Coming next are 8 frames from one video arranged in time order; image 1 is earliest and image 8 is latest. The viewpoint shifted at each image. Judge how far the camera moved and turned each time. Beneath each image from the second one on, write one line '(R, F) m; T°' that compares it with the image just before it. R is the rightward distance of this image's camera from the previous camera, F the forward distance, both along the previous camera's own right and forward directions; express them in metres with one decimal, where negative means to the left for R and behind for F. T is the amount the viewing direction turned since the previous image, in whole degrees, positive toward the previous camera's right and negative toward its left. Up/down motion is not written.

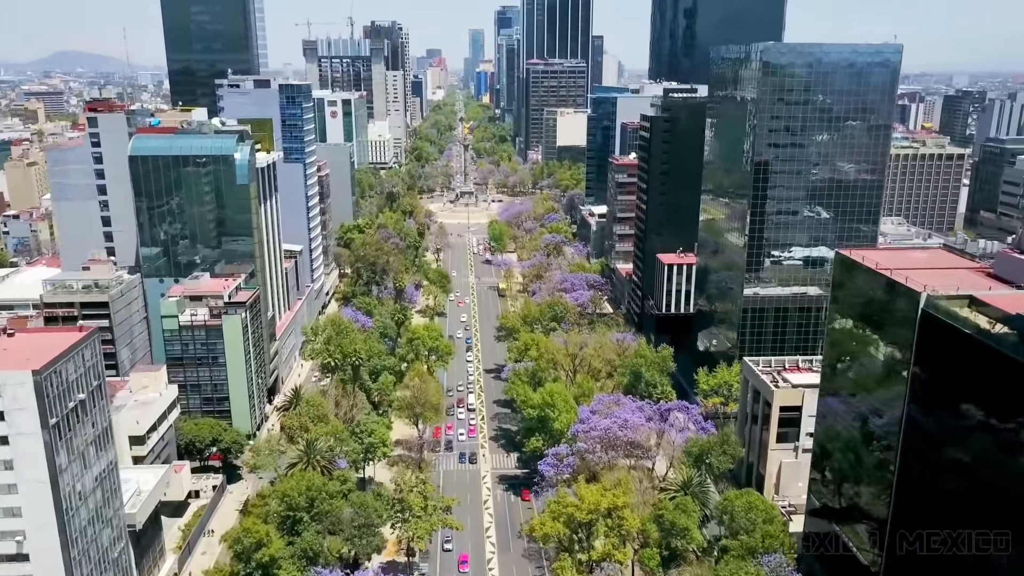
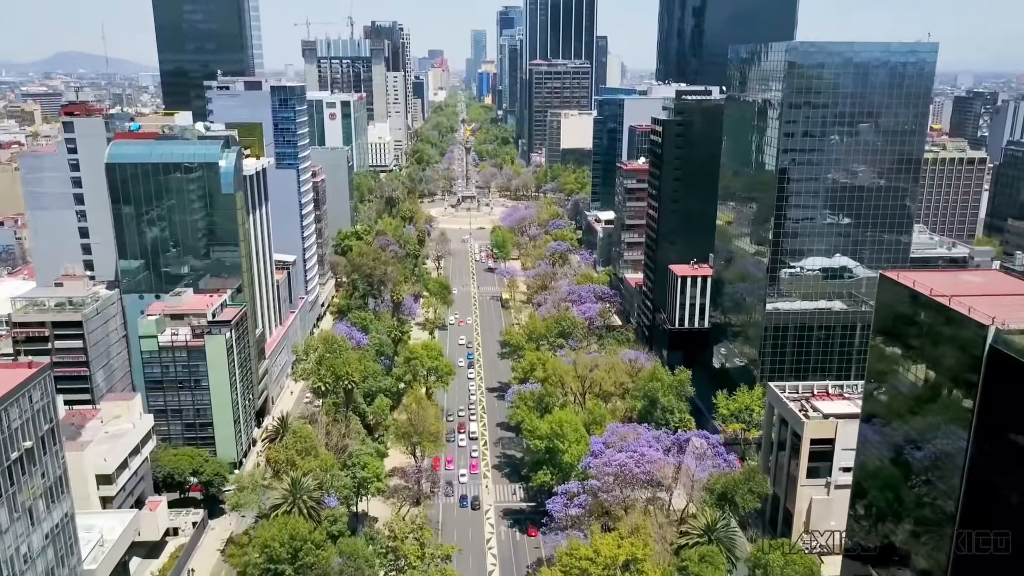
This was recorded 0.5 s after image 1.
(-0.3, +5.5) m; 0°
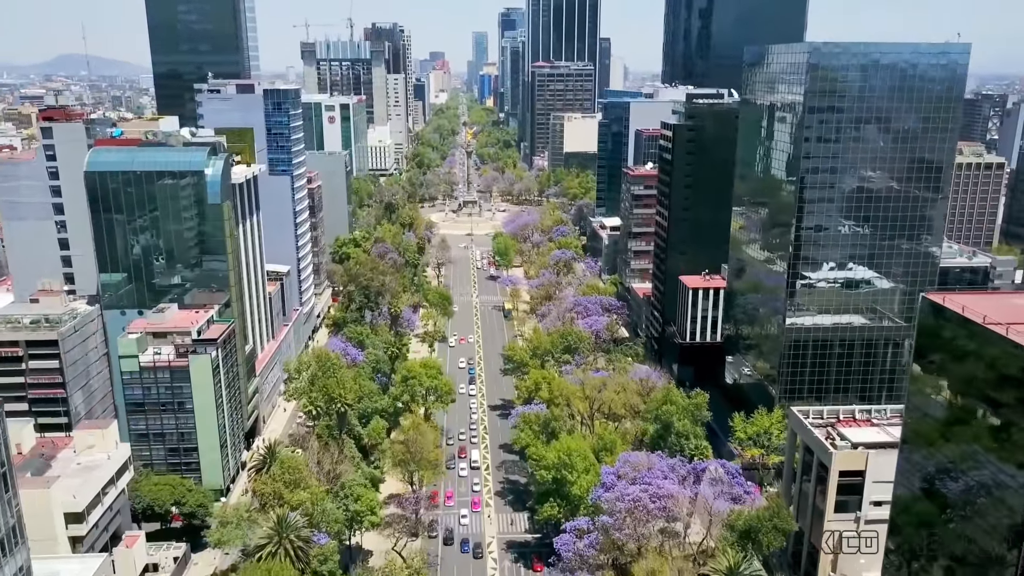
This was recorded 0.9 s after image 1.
(-0.3, +4.3) m; 0°
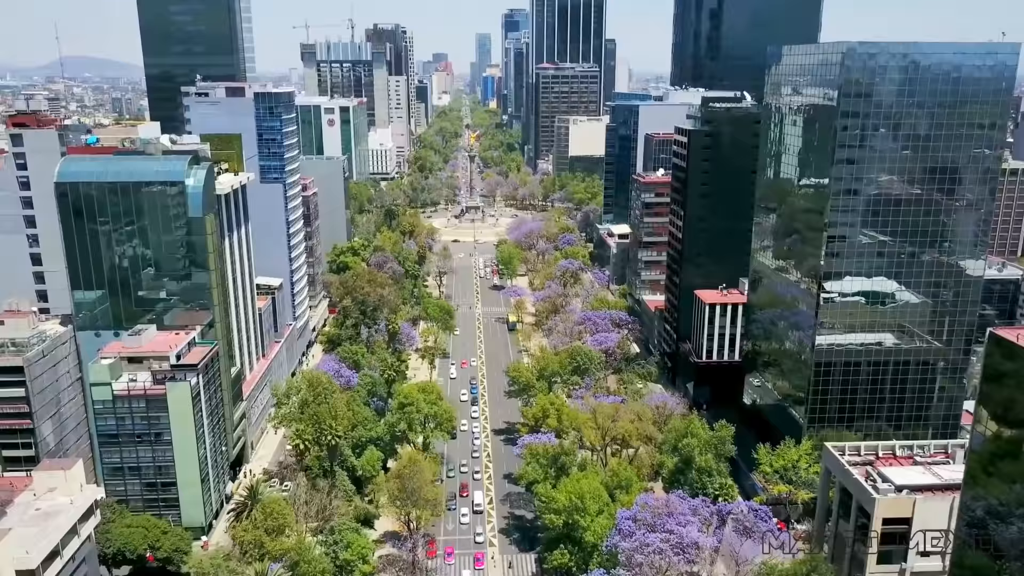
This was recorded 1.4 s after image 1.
(-0.3, +5.4) m; 0°
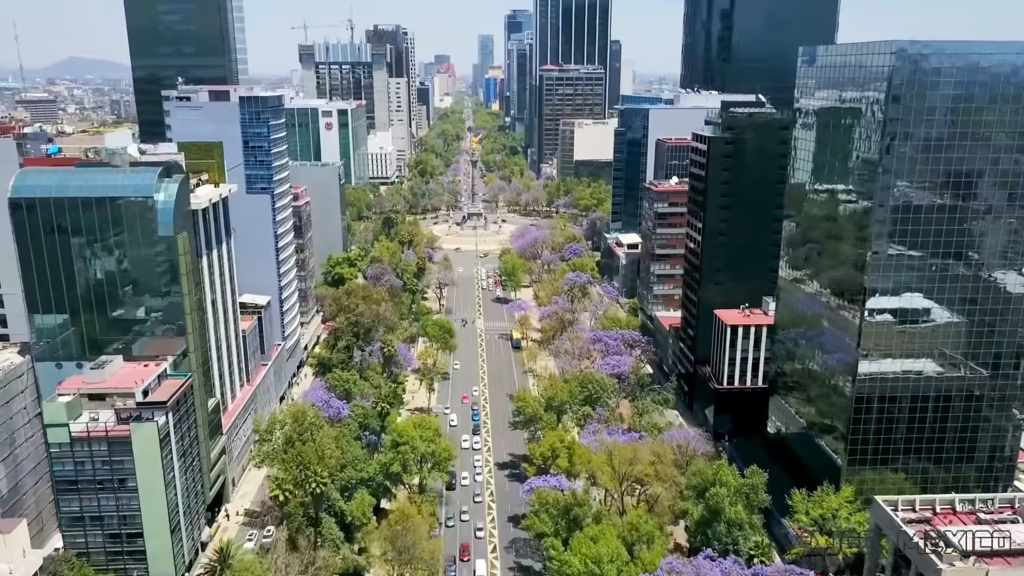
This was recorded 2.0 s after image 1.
(-0.3, +6.6) m; 0°
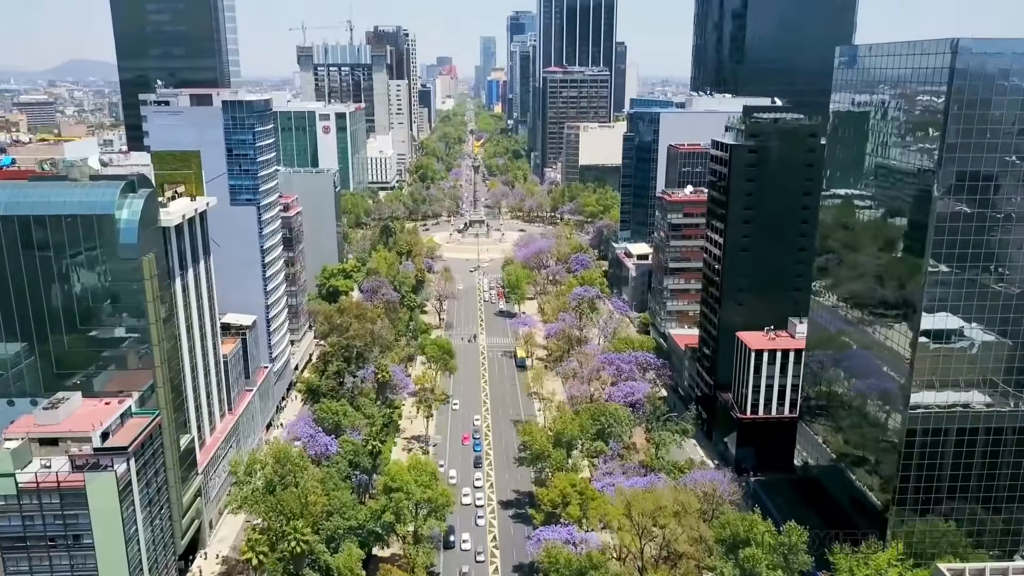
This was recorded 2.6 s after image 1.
(-0.3, +6.4) m; 0°
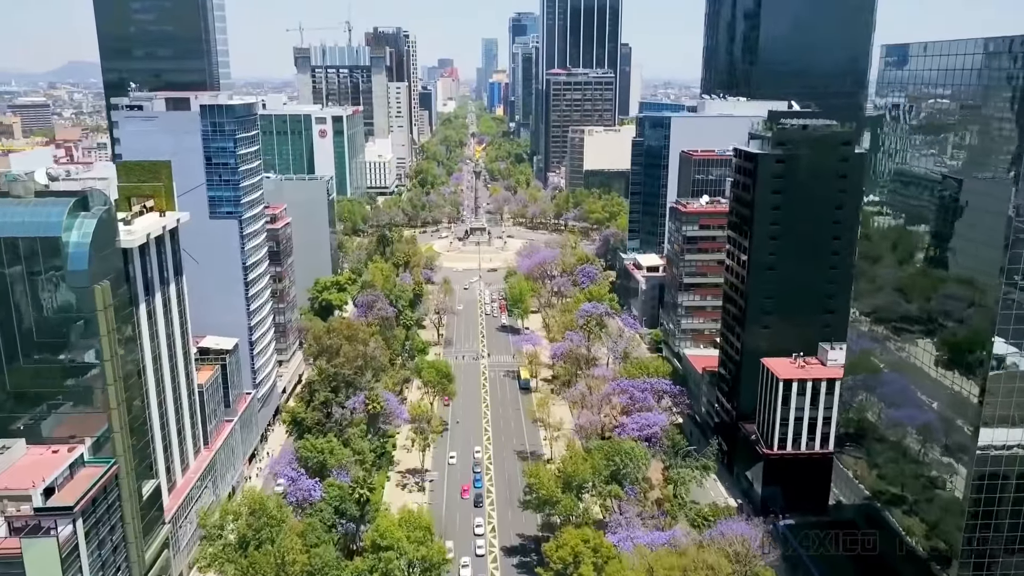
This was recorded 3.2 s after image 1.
(-0.3, +6.6) m; 0°
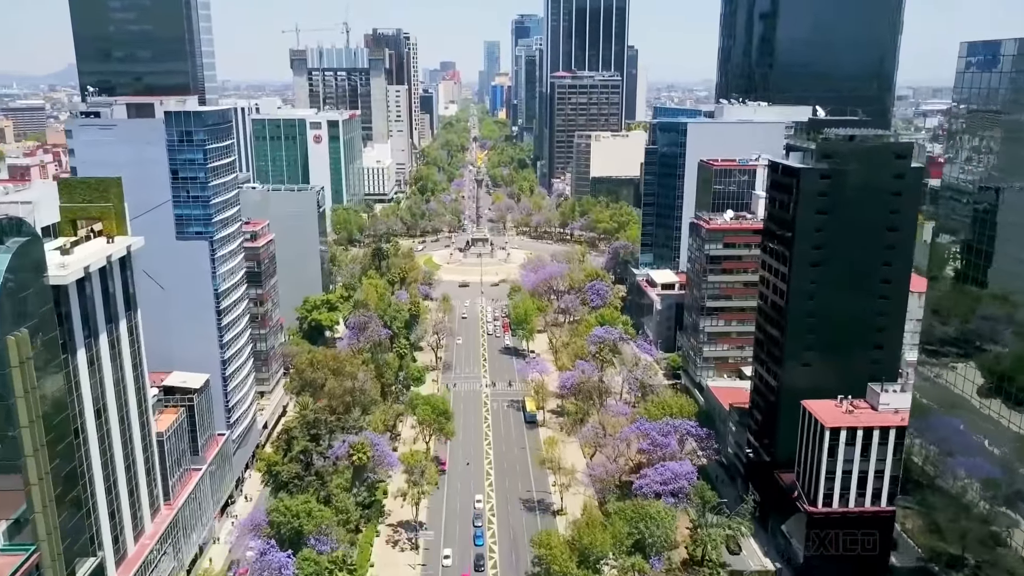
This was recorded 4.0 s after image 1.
(-0.4, +8.6) m; 0°
